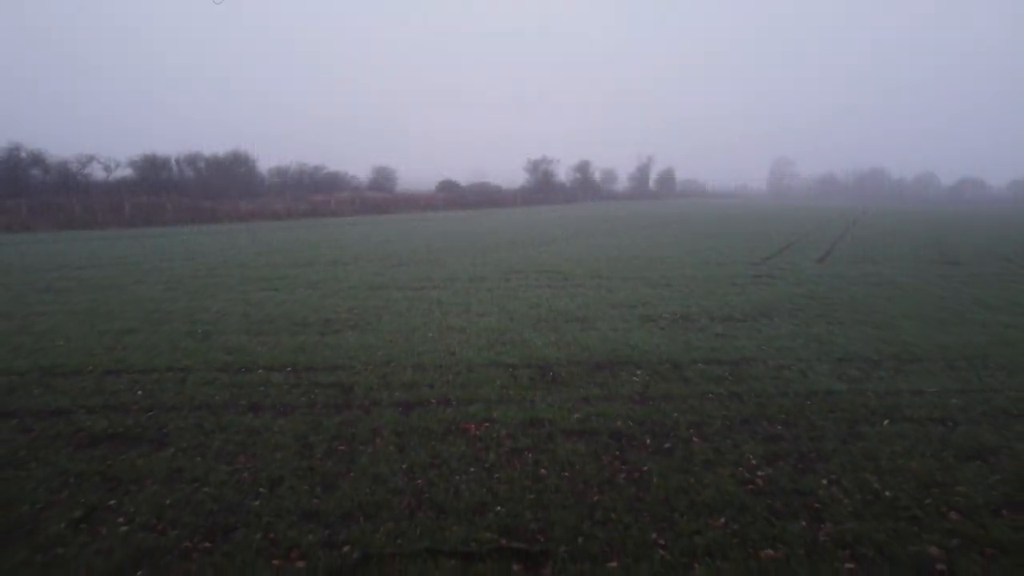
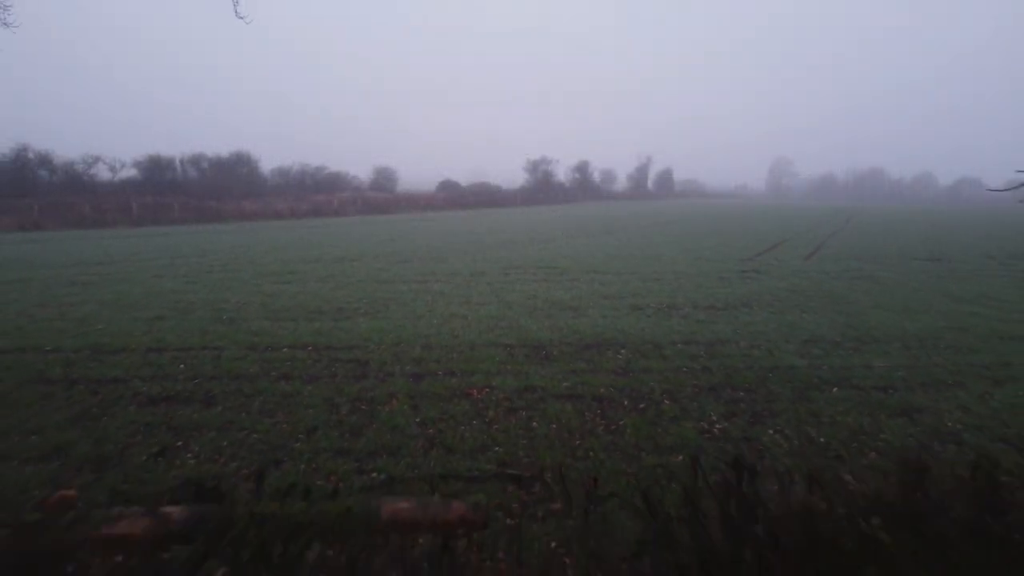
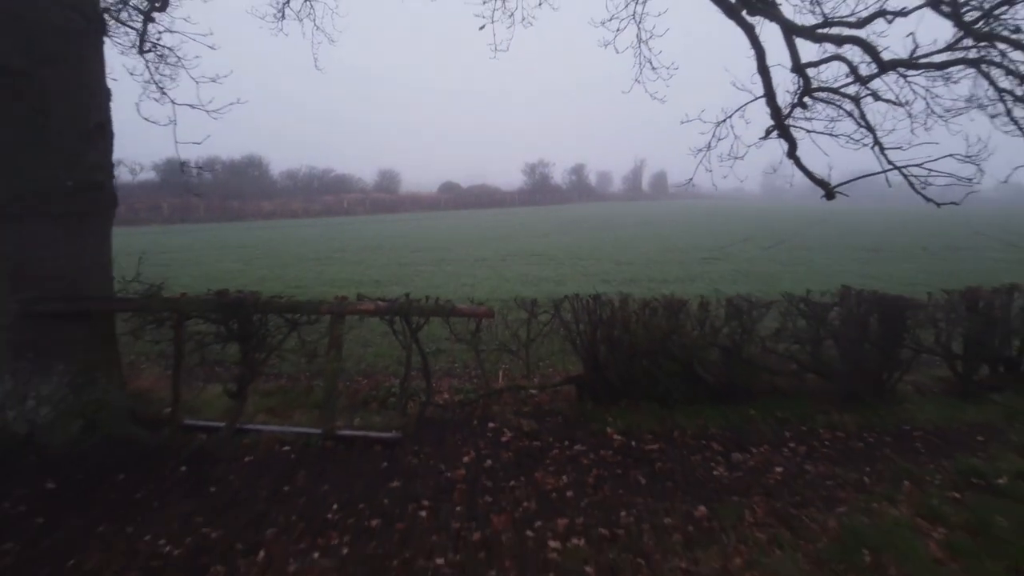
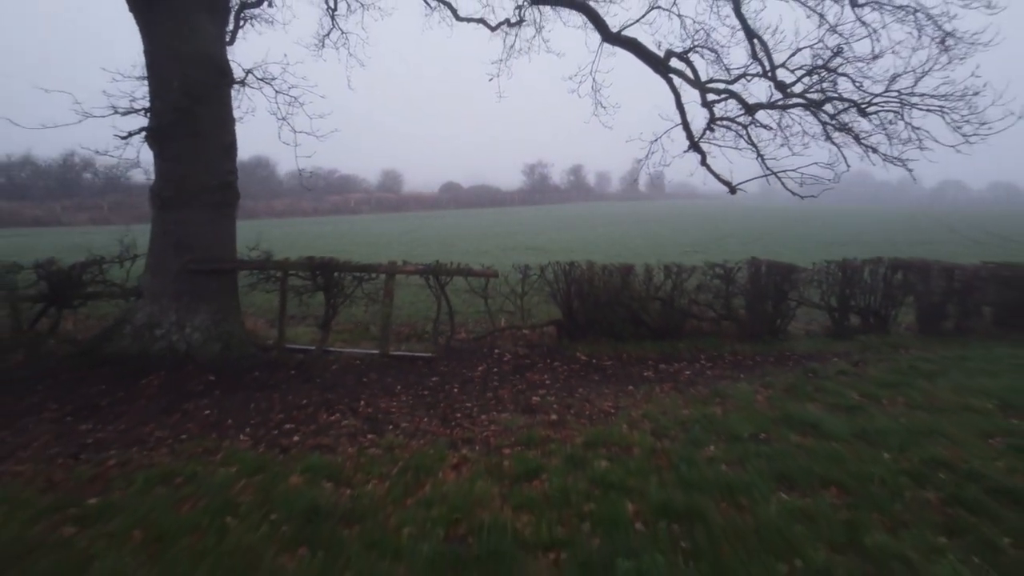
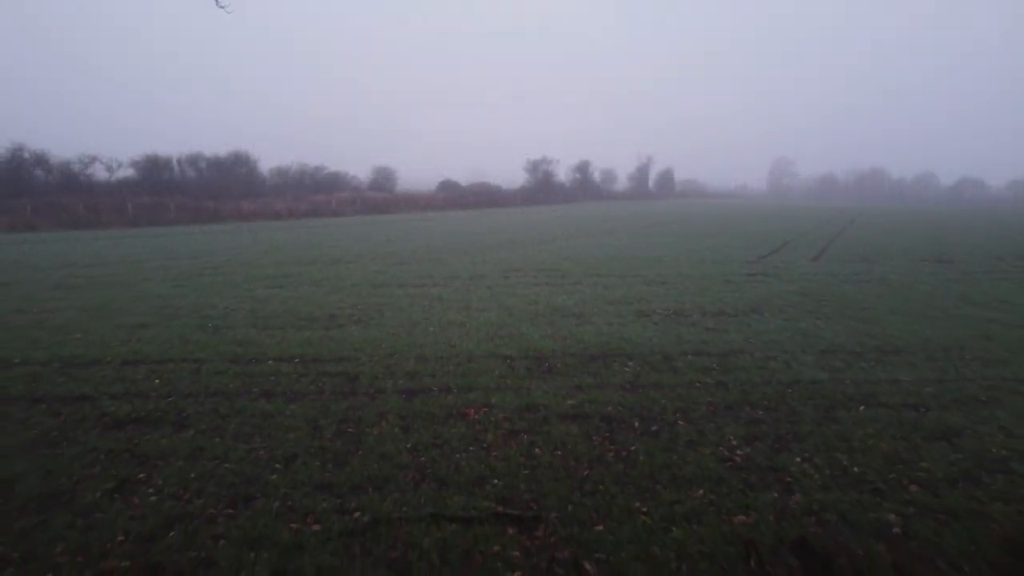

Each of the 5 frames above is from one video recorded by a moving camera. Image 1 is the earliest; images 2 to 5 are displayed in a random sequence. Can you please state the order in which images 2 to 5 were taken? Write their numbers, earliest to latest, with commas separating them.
5, 2, 3, 4
